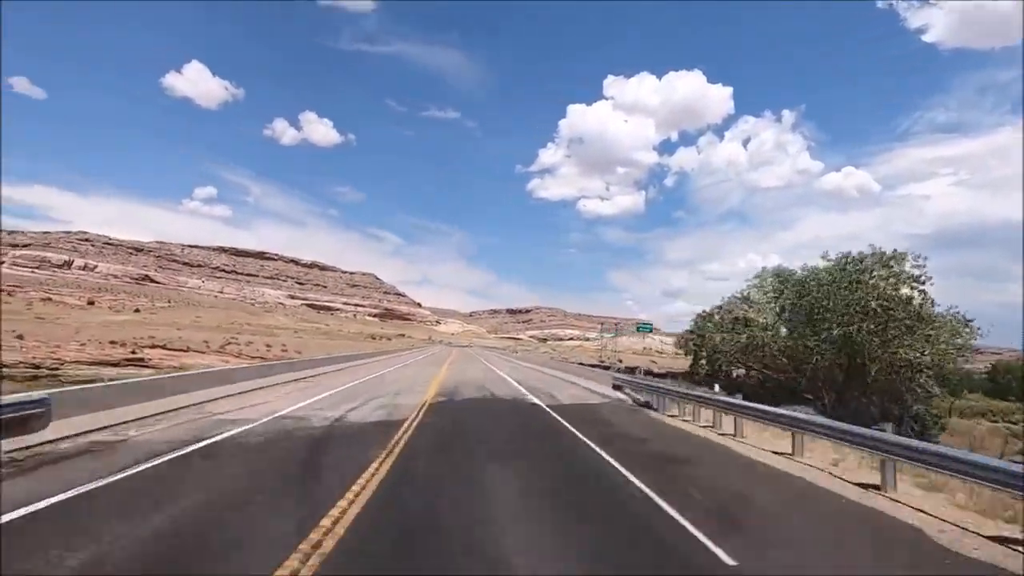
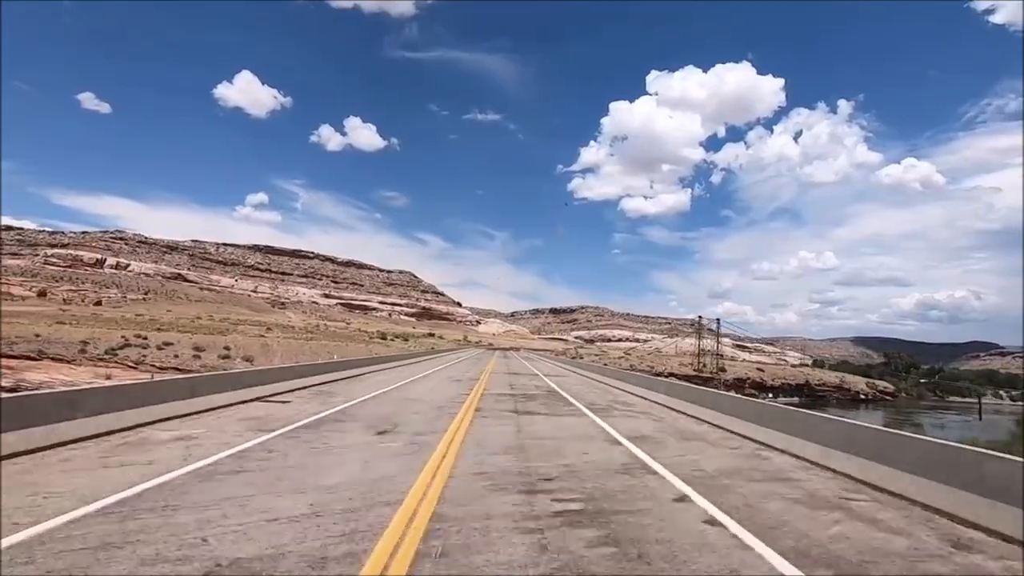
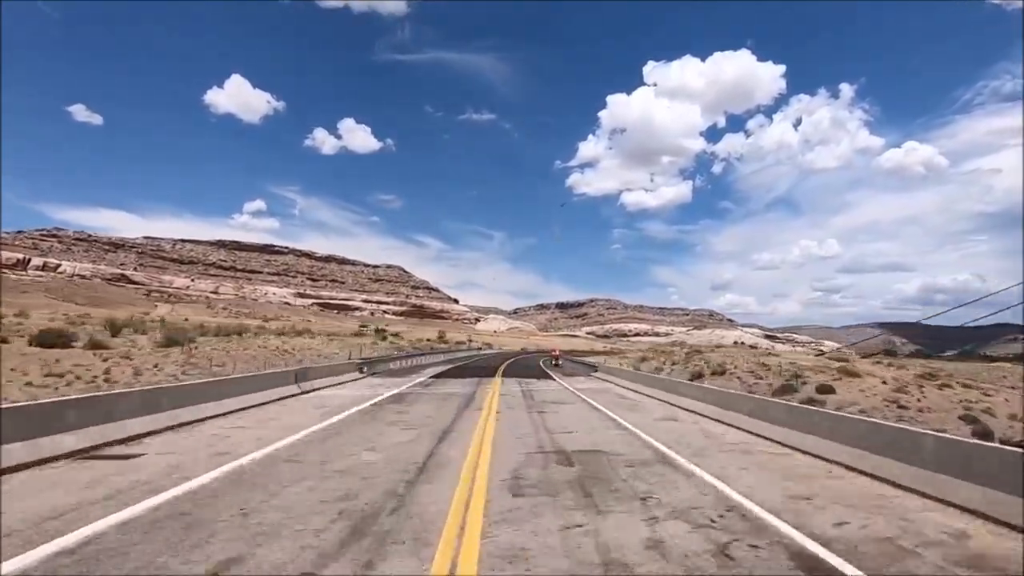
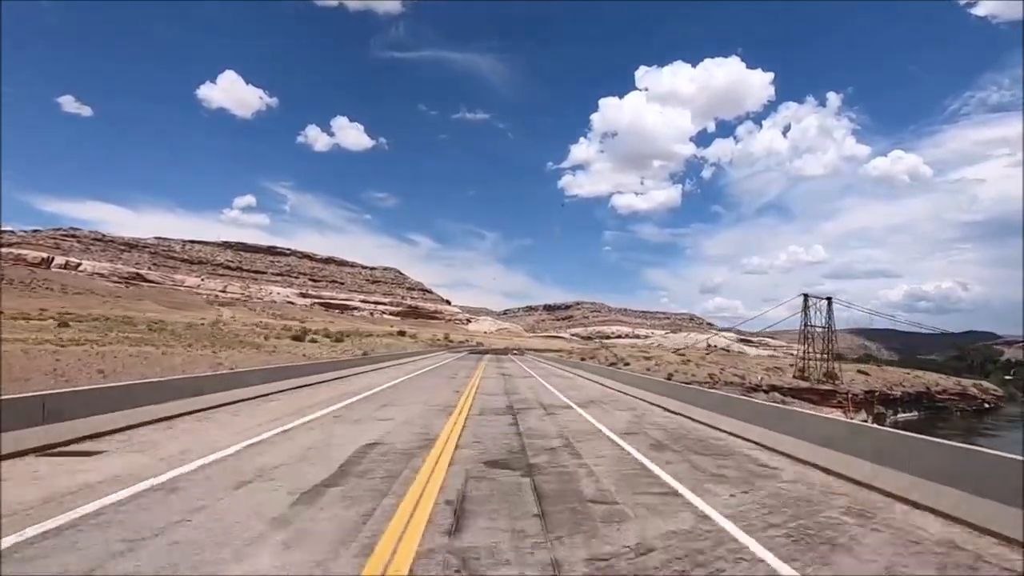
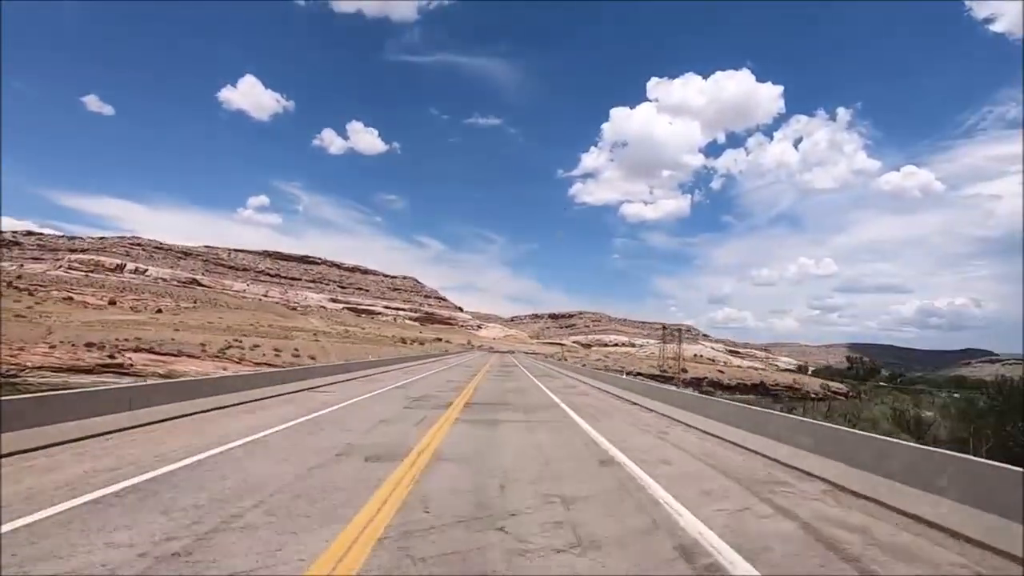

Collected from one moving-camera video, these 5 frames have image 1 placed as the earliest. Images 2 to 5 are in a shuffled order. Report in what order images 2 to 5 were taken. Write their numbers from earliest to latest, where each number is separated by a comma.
5, 2, 4, 3
